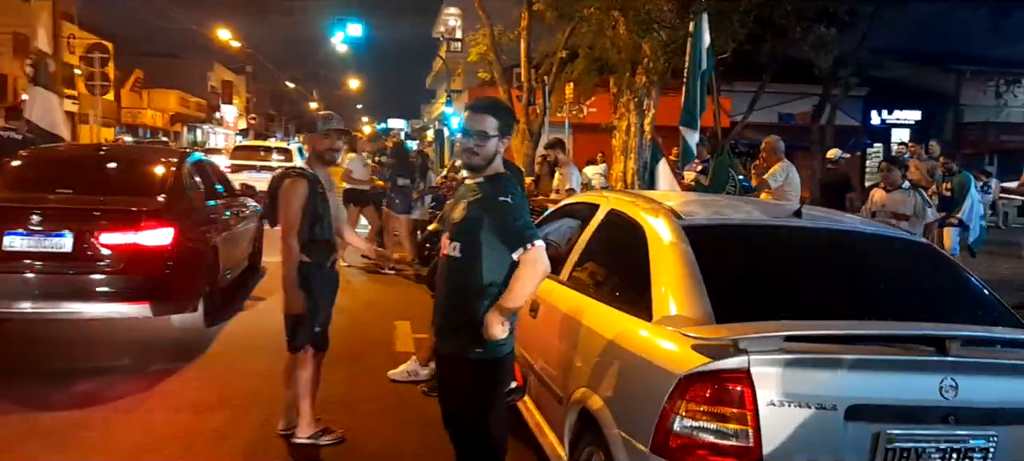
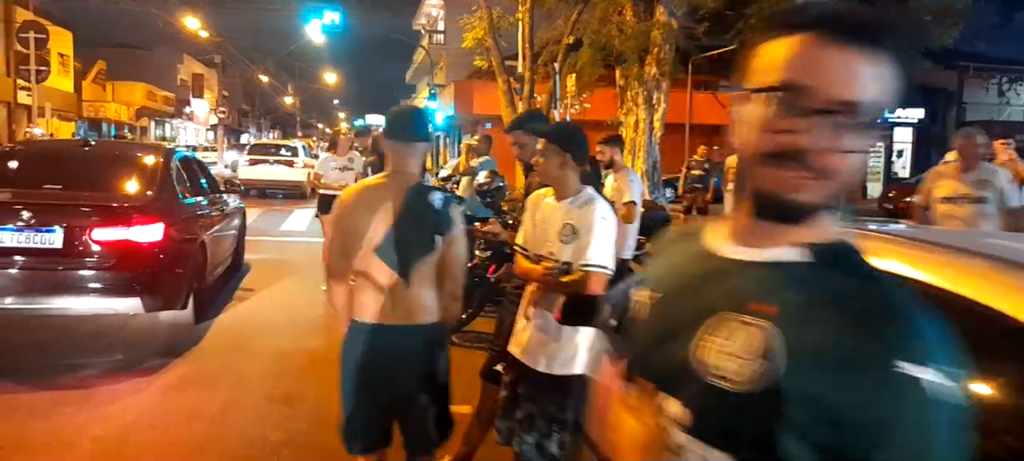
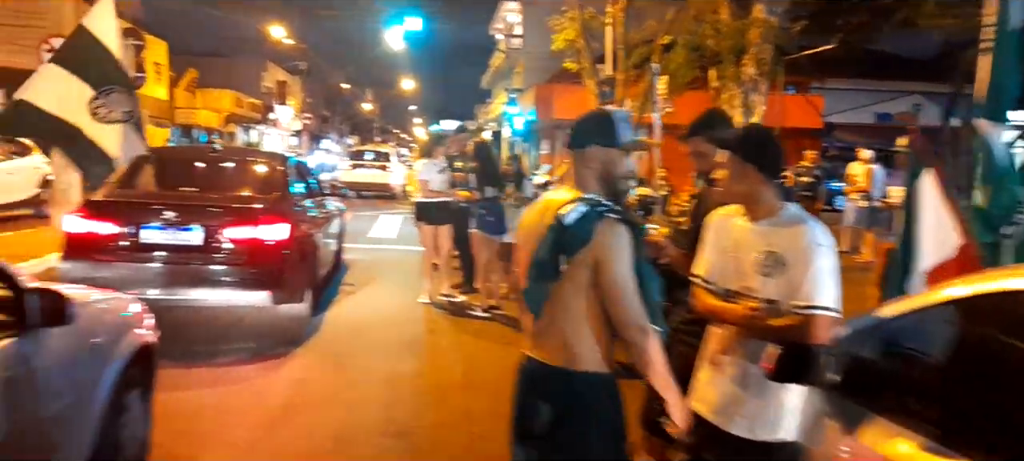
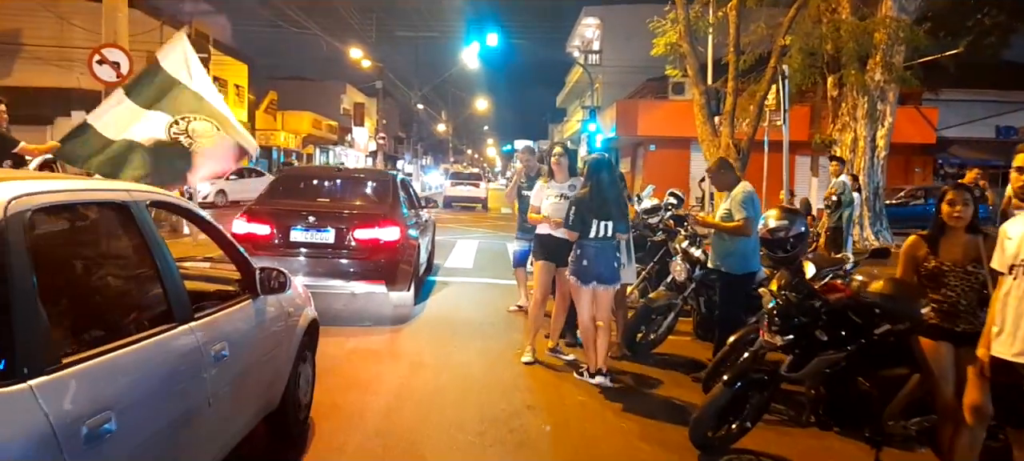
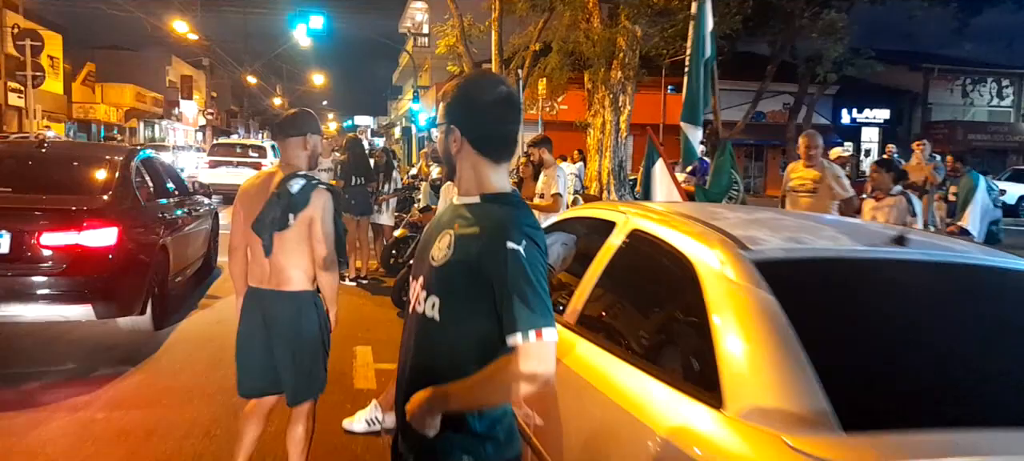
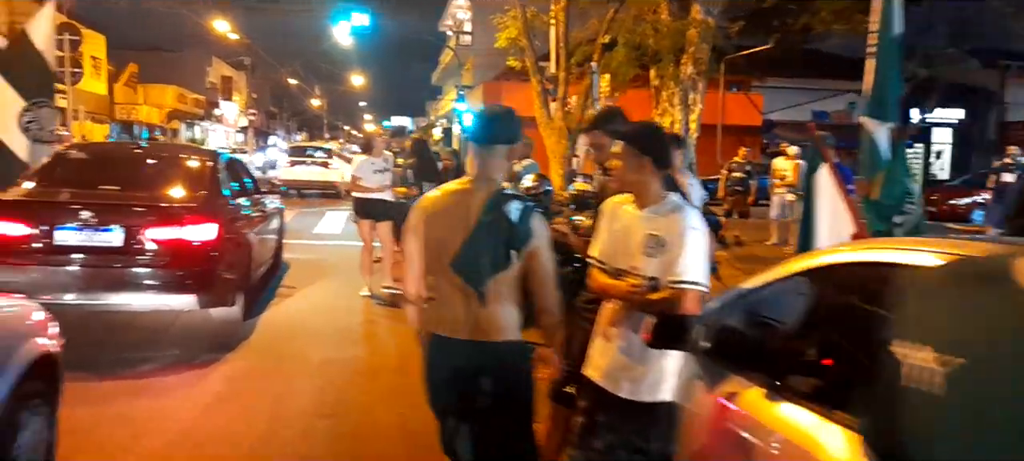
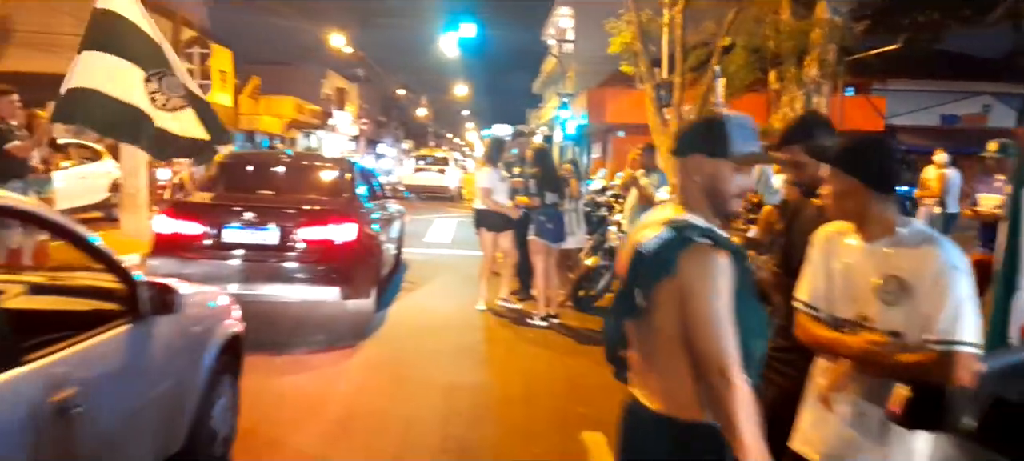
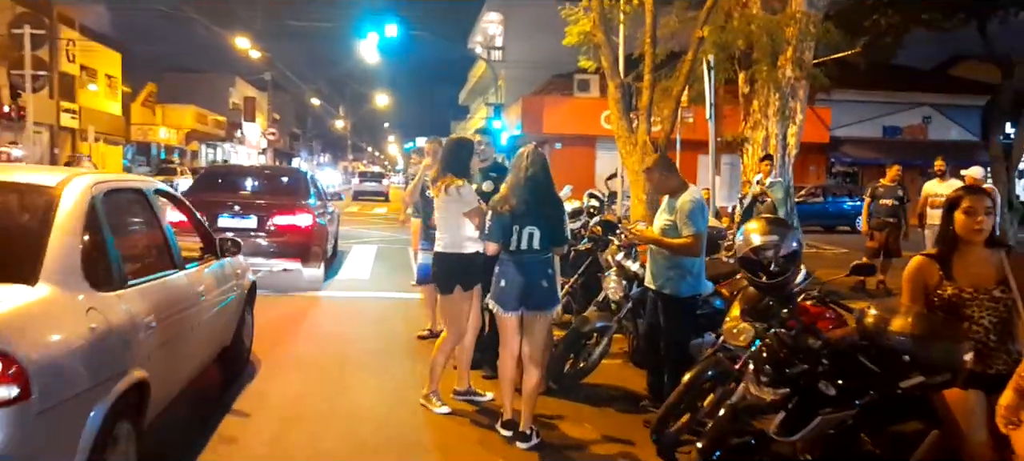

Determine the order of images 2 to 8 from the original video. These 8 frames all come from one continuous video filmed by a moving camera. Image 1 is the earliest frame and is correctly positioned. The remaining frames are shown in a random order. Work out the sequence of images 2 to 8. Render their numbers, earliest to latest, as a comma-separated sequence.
5, 2, 6, 3, 7, 4, 8
